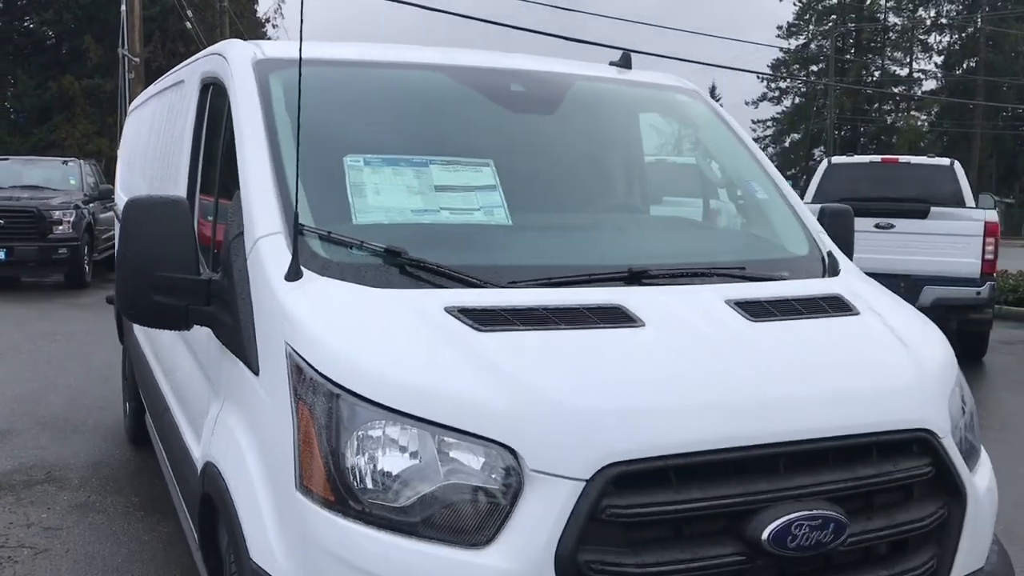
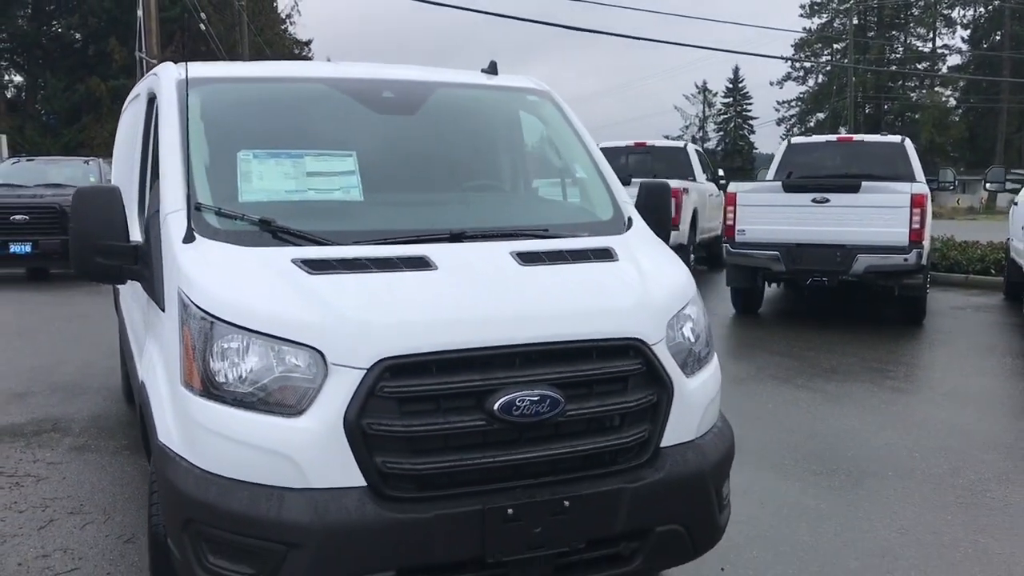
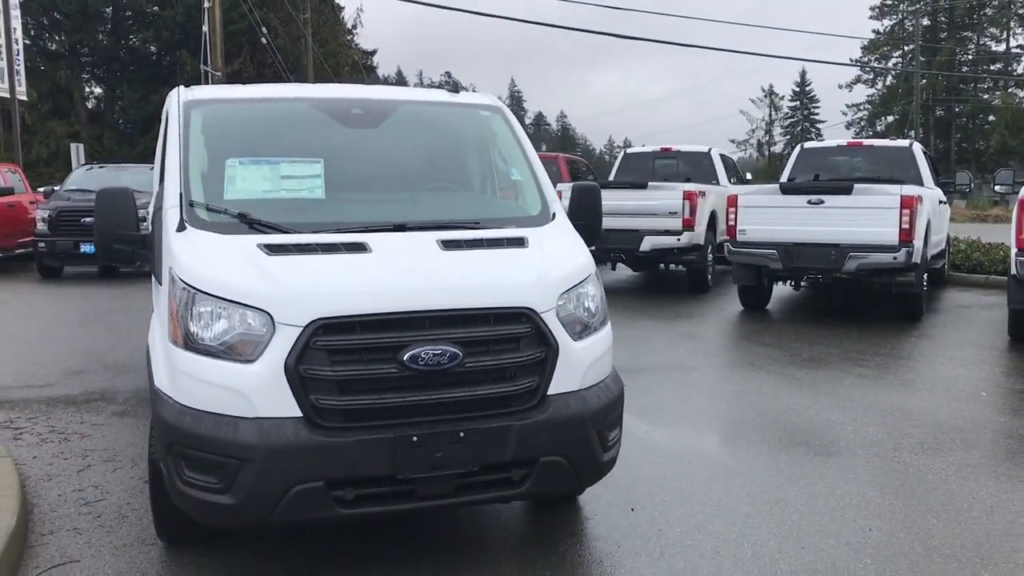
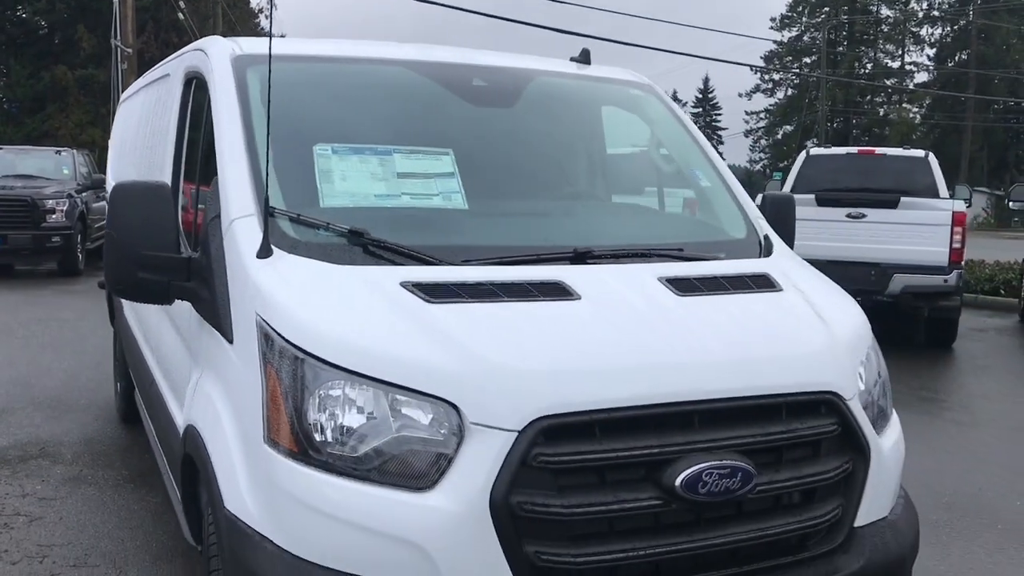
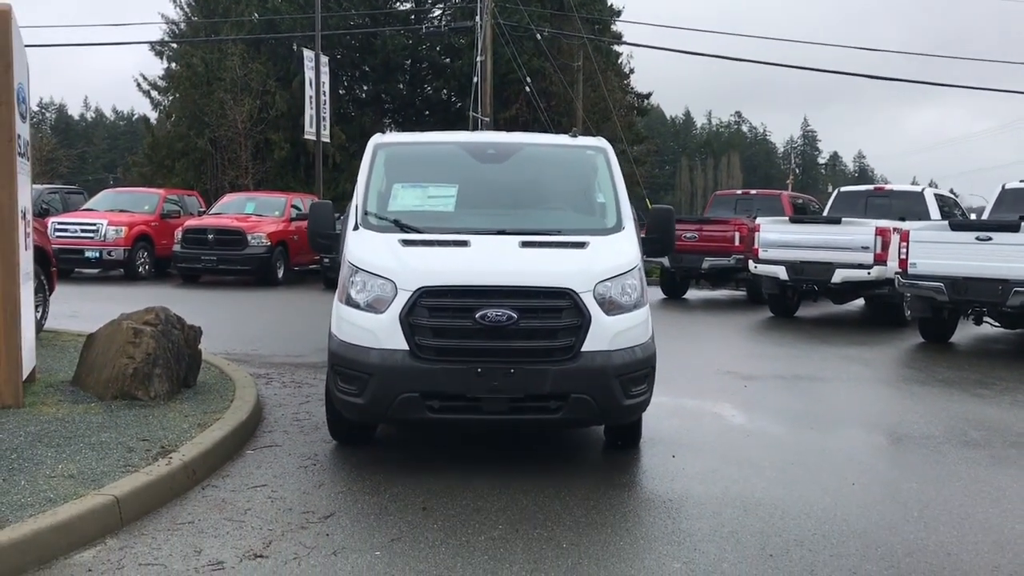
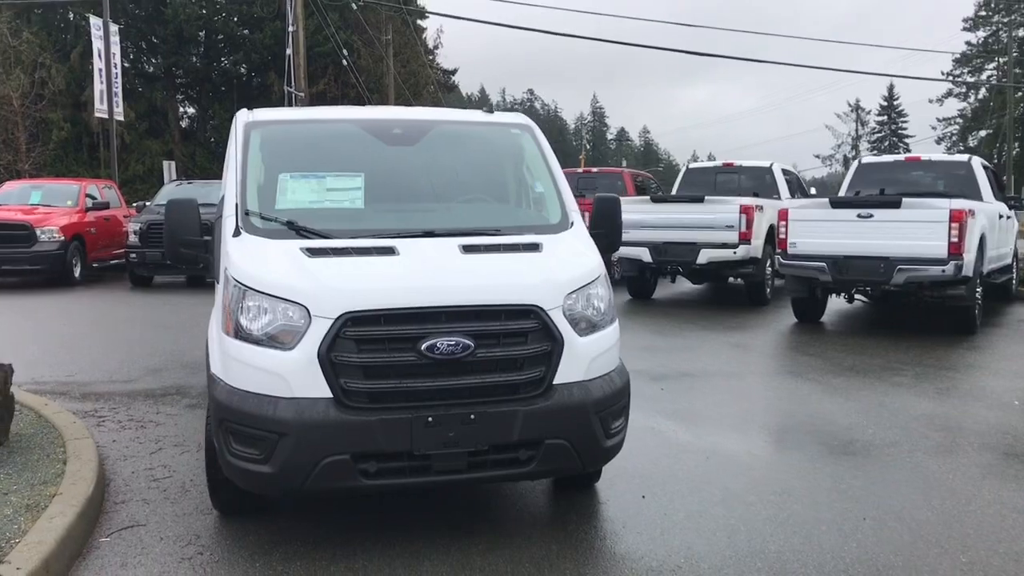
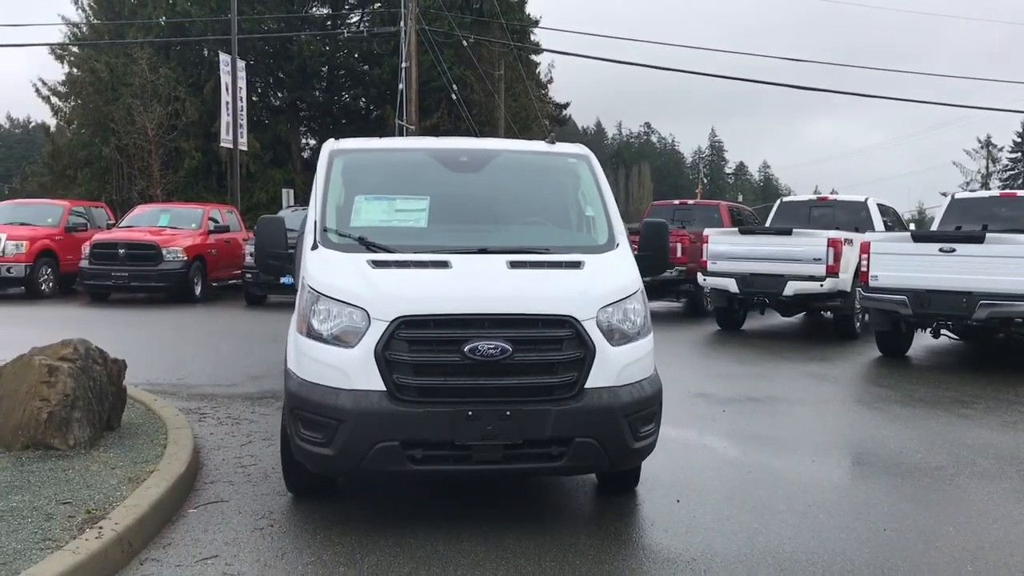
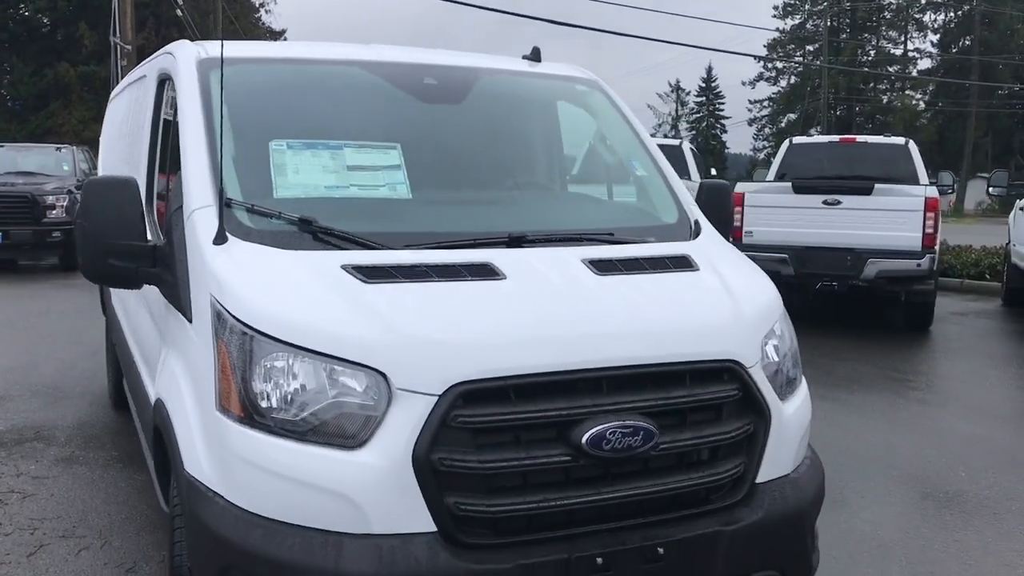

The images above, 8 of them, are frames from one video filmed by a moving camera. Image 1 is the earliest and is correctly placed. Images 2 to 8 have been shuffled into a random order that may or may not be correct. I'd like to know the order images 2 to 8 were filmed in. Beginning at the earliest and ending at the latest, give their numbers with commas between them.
4, 8, 2, 3, 6, 7, 5
